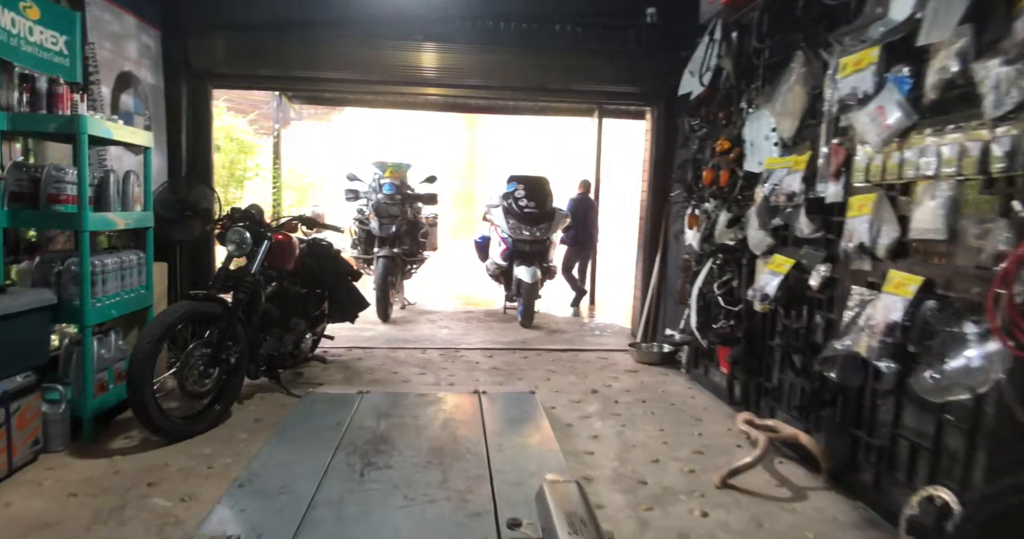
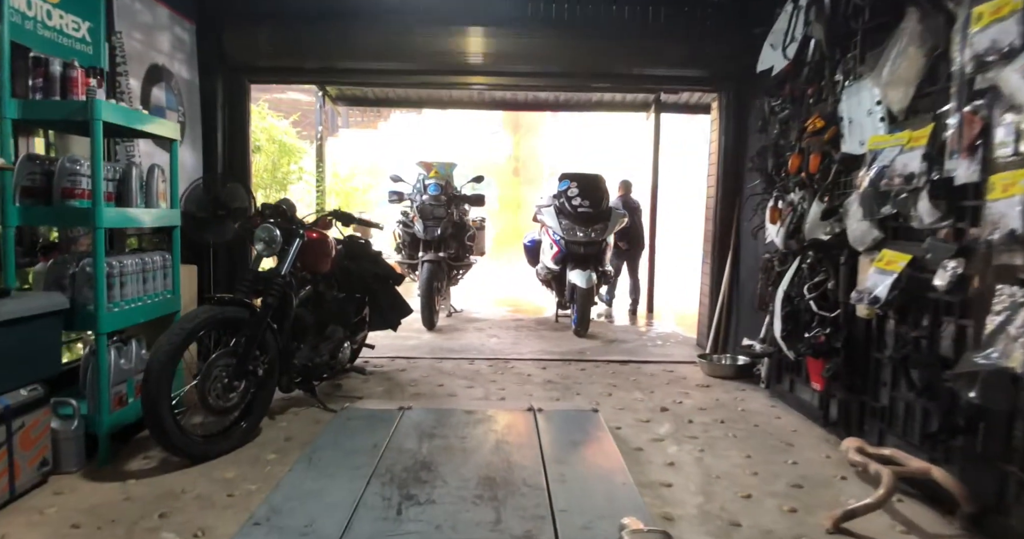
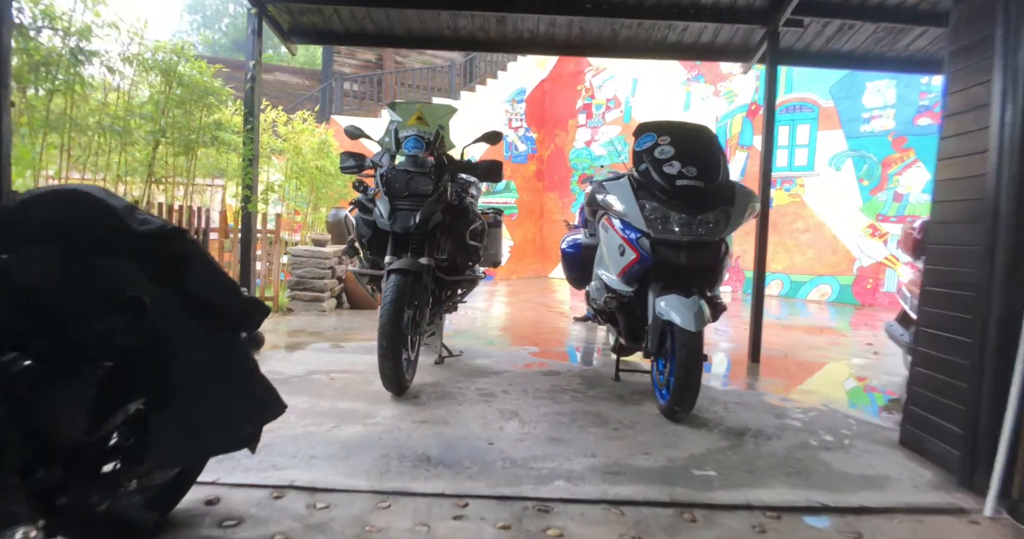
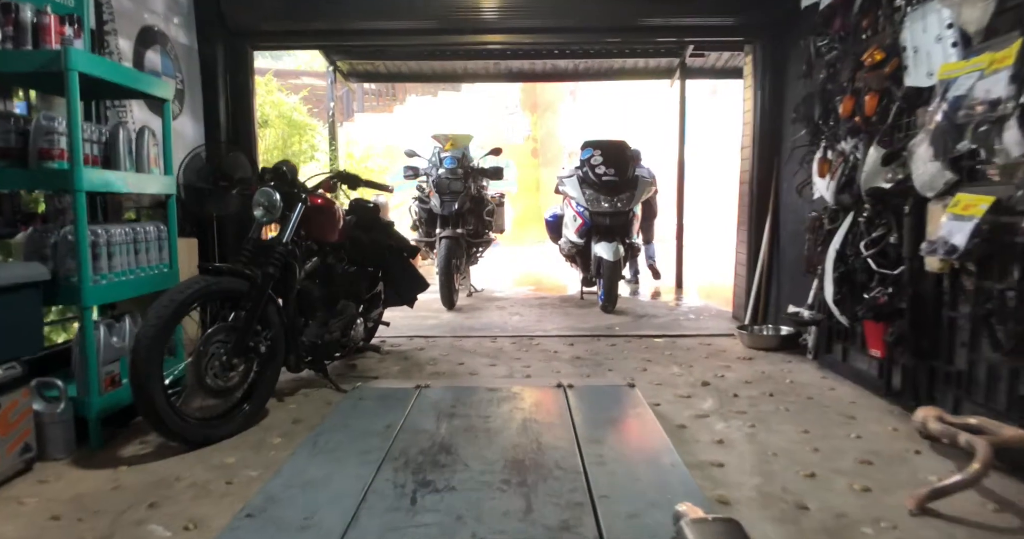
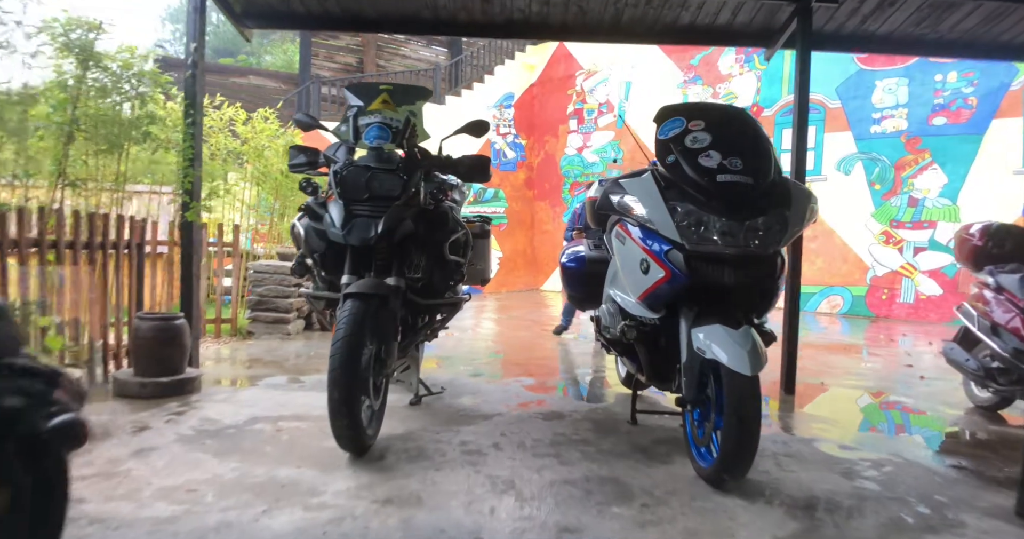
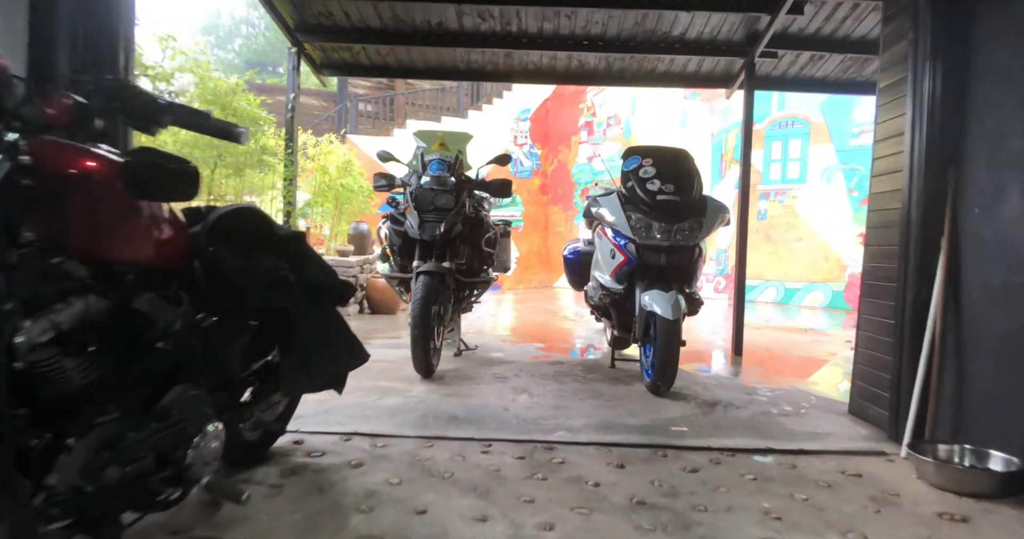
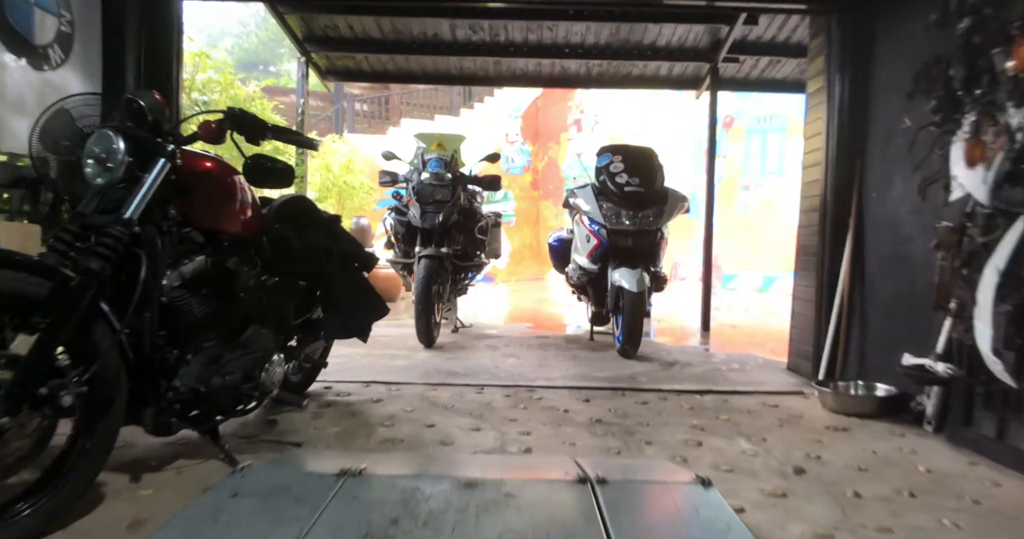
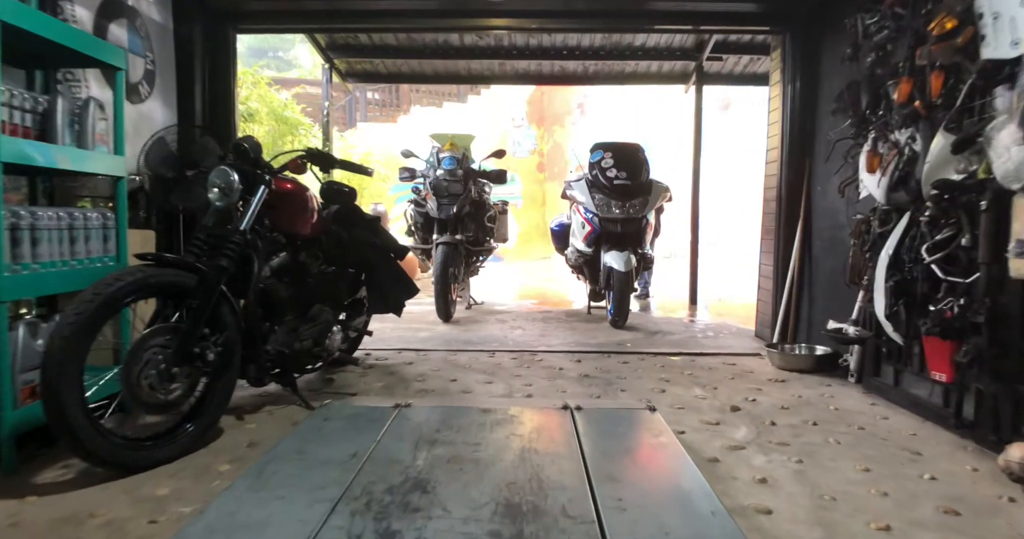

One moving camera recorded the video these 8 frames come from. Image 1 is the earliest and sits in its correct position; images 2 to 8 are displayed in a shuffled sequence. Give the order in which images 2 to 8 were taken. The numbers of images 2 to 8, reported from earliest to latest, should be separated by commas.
2, 4, 8, 7, 6, 3, 5
